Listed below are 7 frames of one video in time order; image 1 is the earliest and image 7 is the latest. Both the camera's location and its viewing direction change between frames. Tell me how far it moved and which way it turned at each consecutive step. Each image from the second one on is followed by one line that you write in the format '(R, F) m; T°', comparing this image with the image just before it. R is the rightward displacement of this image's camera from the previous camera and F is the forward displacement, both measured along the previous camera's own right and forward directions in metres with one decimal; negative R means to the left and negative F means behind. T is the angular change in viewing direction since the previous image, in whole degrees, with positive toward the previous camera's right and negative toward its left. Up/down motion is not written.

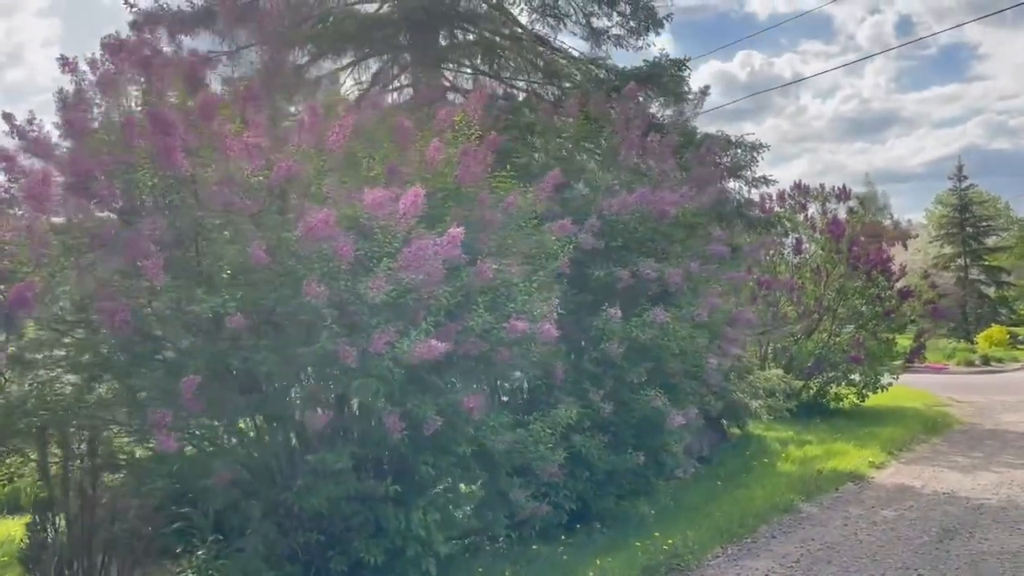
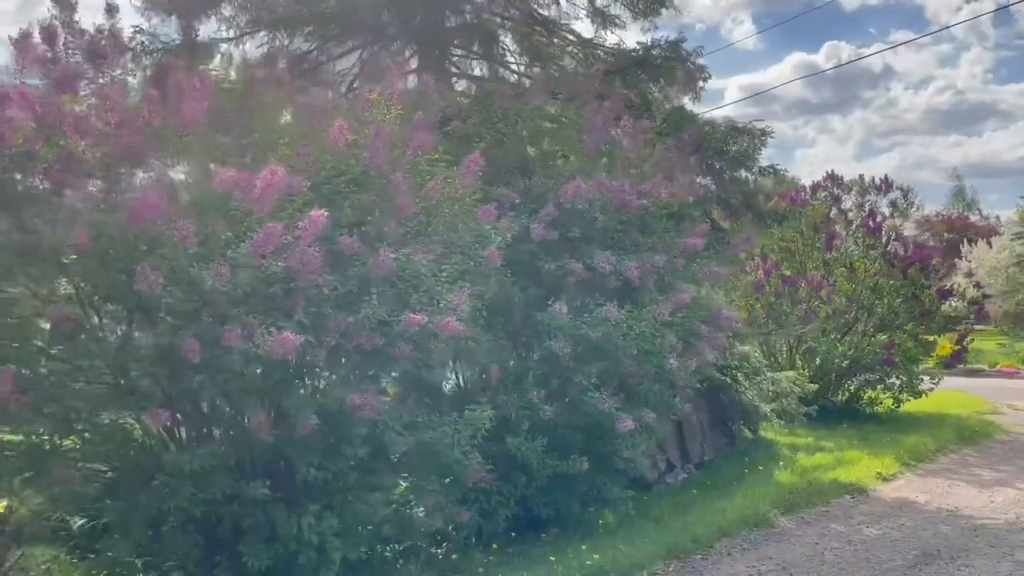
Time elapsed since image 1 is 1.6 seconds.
(+1.1, +0.5) m; -5°
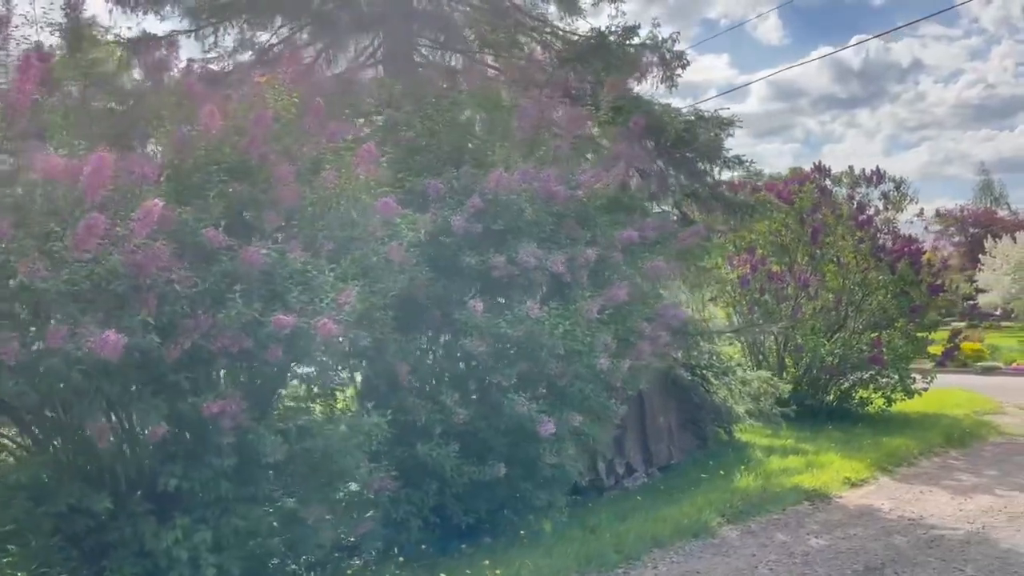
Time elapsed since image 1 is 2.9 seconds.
(+0.8, +0.4) m; -2°
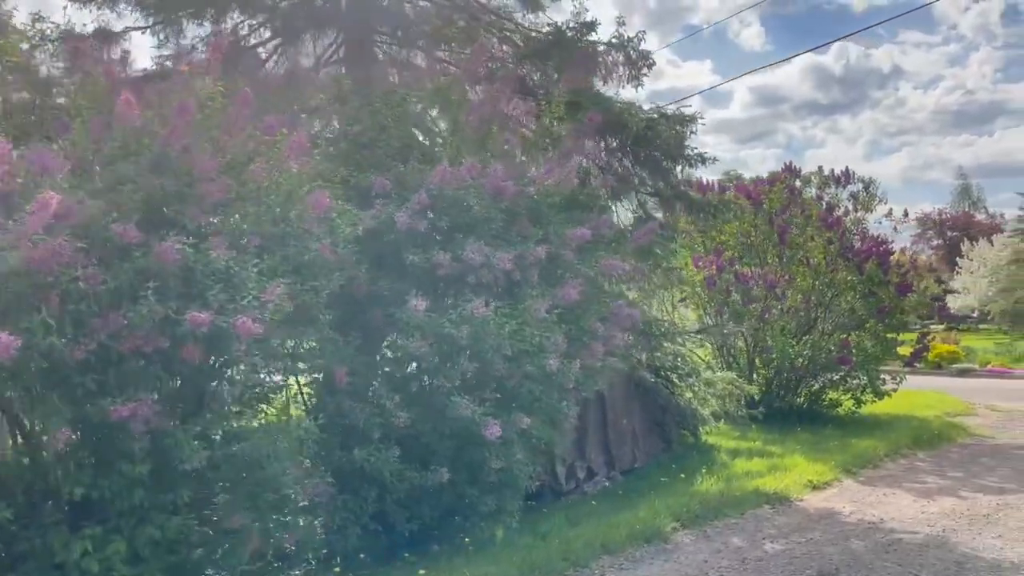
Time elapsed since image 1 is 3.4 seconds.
(+0.3, +0.2) m; +1°
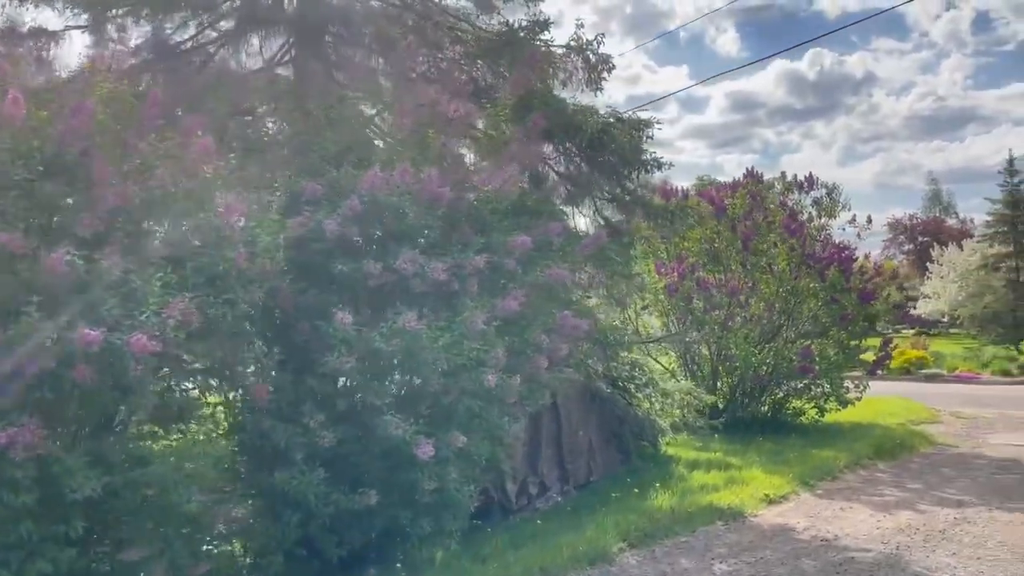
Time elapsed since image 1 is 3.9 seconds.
(+0.3, +0.3) m; +1°
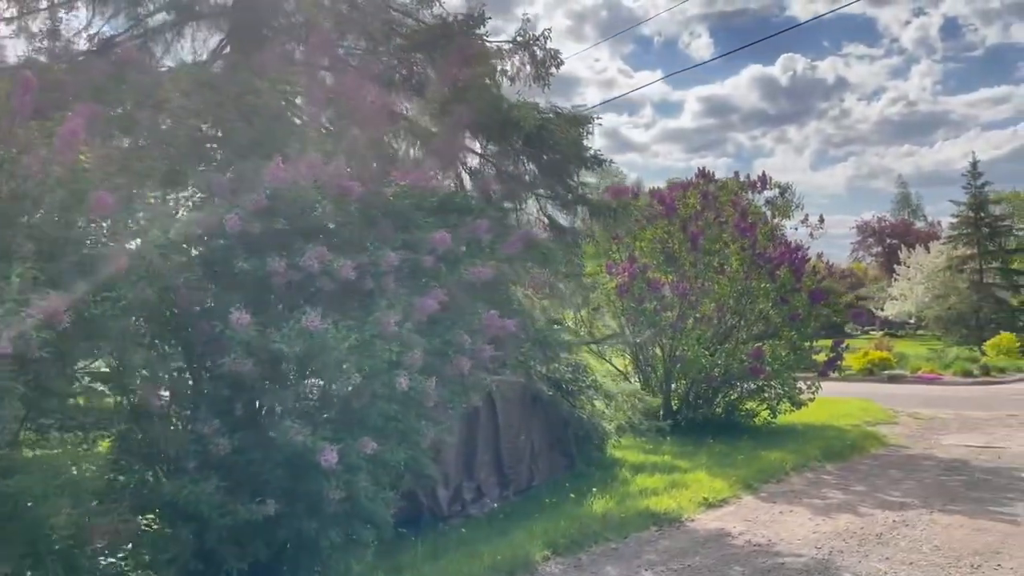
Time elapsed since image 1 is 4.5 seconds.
(+0.5, +0.3) m; +2°
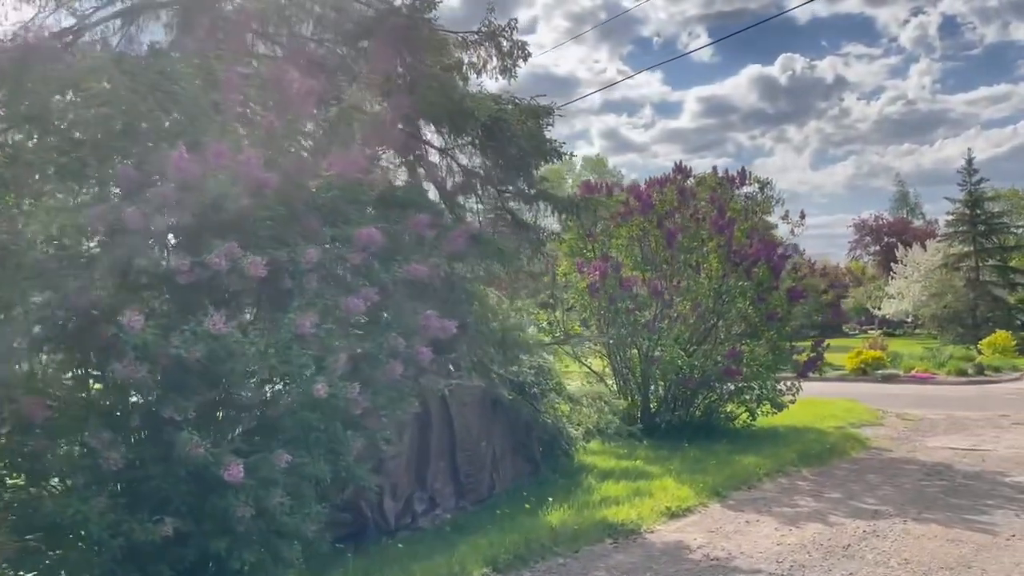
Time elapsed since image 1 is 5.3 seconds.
(+0.5, +0.5) m; 0°
